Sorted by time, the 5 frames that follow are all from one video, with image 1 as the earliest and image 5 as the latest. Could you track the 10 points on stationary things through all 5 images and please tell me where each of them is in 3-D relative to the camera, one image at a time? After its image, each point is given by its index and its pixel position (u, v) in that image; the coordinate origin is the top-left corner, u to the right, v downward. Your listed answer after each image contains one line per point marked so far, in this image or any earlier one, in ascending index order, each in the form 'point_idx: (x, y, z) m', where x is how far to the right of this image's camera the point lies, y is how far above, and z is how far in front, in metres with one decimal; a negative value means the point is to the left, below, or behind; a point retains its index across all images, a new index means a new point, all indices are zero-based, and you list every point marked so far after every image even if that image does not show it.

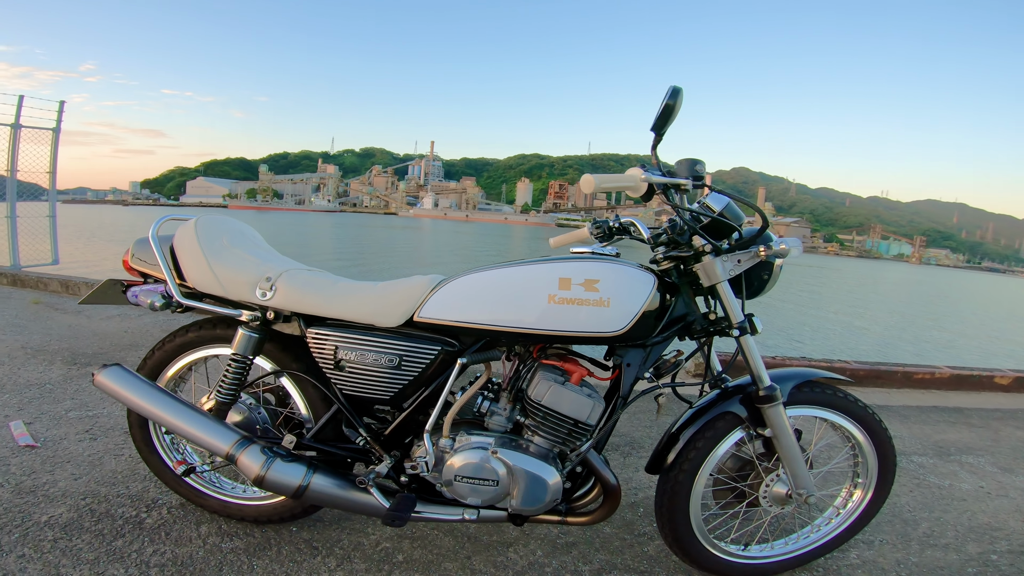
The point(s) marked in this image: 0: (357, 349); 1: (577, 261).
0: (-0.5, -0.2, +1.6) m
1: (+0.2, +0.1, +1.6) m
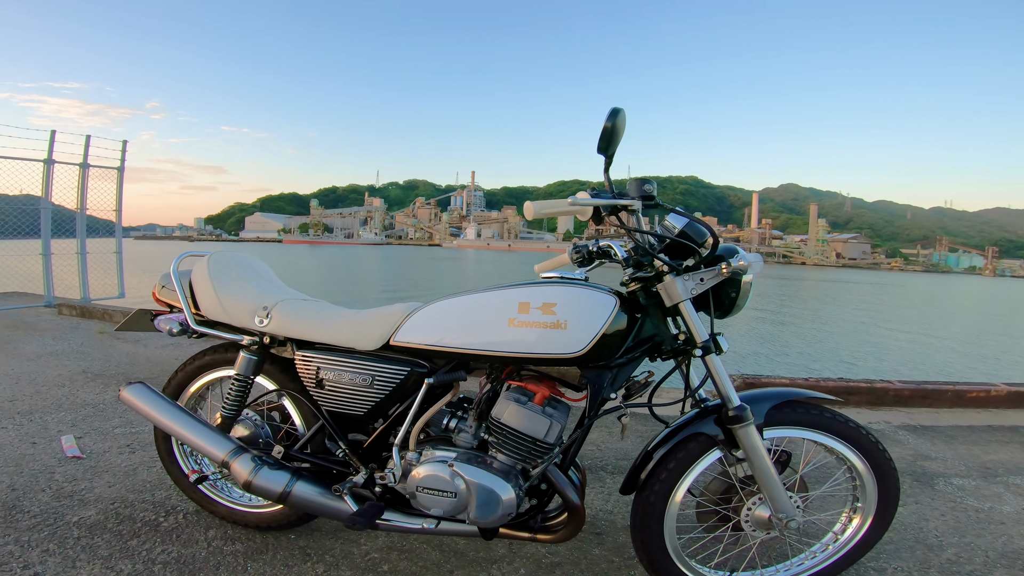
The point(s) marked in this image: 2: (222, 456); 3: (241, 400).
0: (-0.6, -0.3, +1.8) m
1: (+0.1, 0.0, +1.7) m
2: (-1.0, -0.5, +1.8) m
3: (-1.0, -0.4, +2.0) m
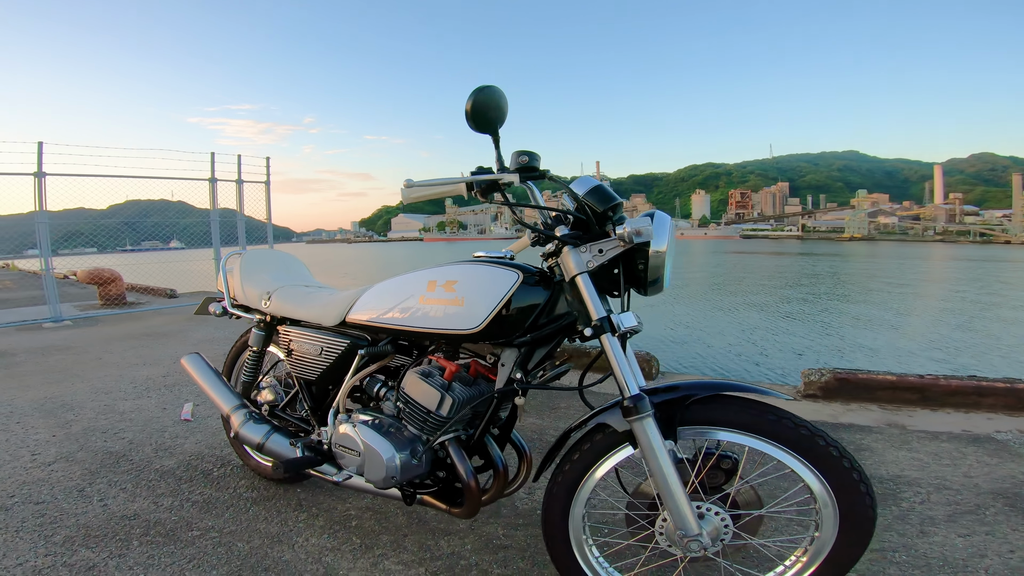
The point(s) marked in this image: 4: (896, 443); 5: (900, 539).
0: (-0.8, -0.3, +2.2) m
1: (-0.2, 0.0, +1.9) m
2: (-1.2, -0.6, +2.2) m
3: (-1.2, -0.4, +2.4) m
4: (+2.1, -0.9, +2.9) m
5: (+1.4, -0.9, +1.9) m
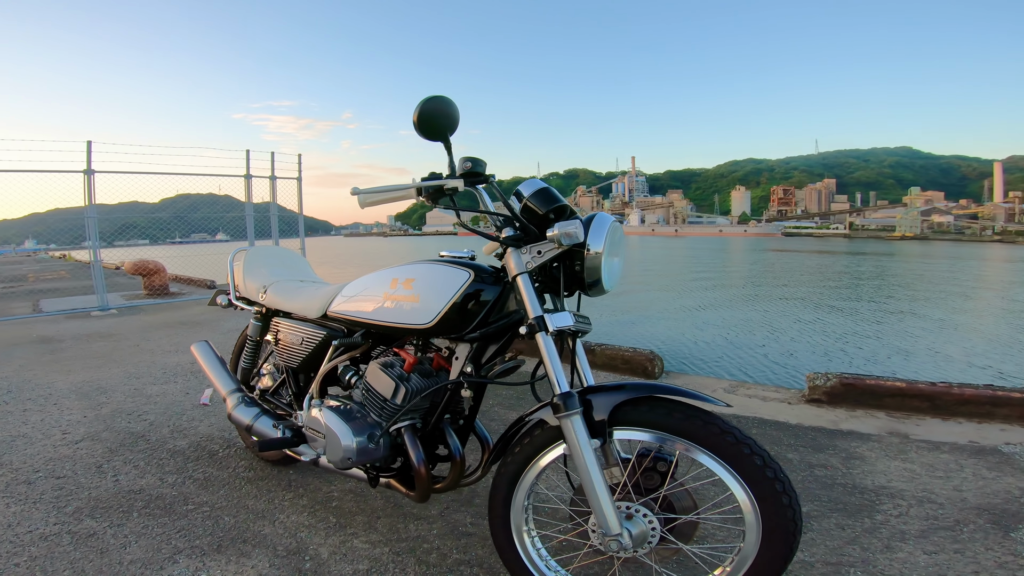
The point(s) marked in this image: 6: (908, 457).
0: (-0.9, -0.2, +2.3) m
1: (-0.3, 0.0, +2.0) m
2: (-1.3, -0.5, +2.4) m
3: (-1.3, -0.4, +2.6) m
4: (+2.0, -0.9, +2.9) m
5: (+1.2, -0.9, +1.9) m
6: (+2.1, -0.9, +2.8) m
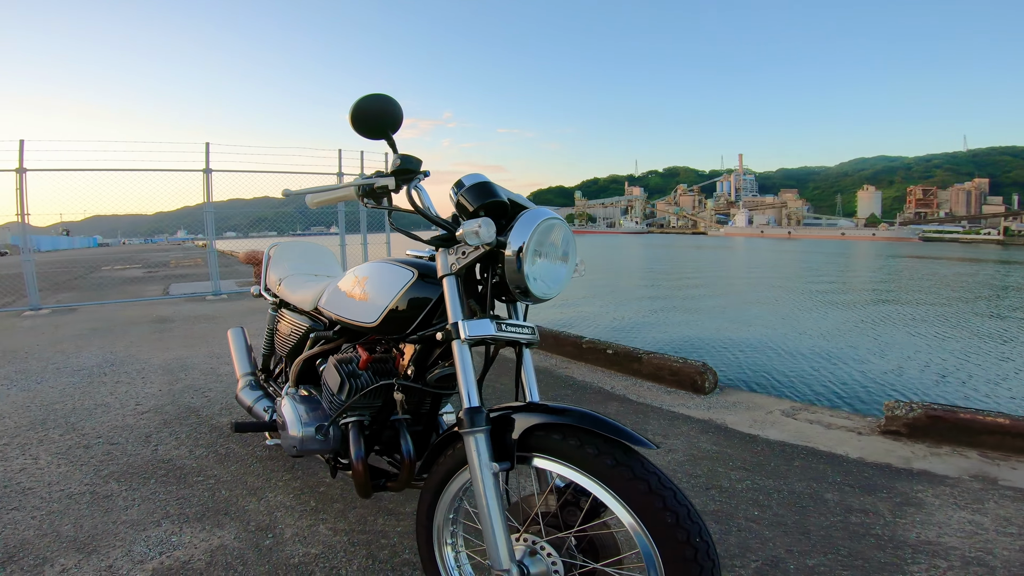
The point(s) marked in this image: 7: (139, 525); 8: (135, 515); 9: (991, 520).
0: (-0.9, -0.2, +2.4) m
1: (-0.4, 0.0, +2.0) m
2: (-1.3, -0.5, +2.6) m
3: (-1.2, -0.3, +2.8) m
4: (+2.0, -1.0, +2.4) m
5: (+1.0, -1.0, +1.6) m
6: (+2.1, -1.0, +2.4) m
7: (-1.3, -0.9, +1.9) m
8: (-1.4, -0.9, +2.0) m
9: (+2.0, -1.0, +2.2) m
